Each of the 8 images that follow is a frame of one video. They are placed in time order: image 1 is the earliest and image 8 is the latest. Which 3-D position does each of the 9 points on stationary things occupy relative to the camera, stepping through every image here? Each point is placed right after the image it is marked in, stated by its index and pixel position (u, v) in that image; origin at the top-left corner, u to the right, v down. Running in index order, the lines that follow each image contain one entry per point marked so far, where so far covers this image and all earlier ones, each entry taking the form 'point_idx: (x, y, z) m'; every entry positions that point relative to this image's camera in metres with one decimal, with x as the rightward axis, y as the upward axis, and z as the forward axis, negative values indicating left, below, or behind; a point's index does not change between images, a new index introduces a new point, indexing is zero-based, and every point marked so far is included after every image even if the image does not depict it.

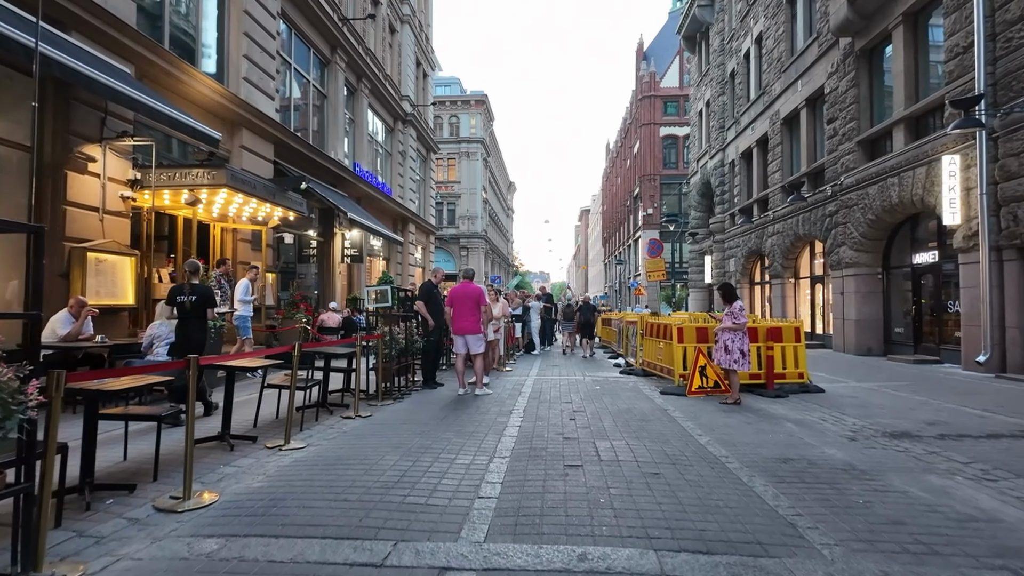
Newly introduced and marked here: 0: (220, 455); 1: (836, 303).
0: (-2.6, -1.5, +5.3) m
1: (+9.7, -0.5, +17.7) m
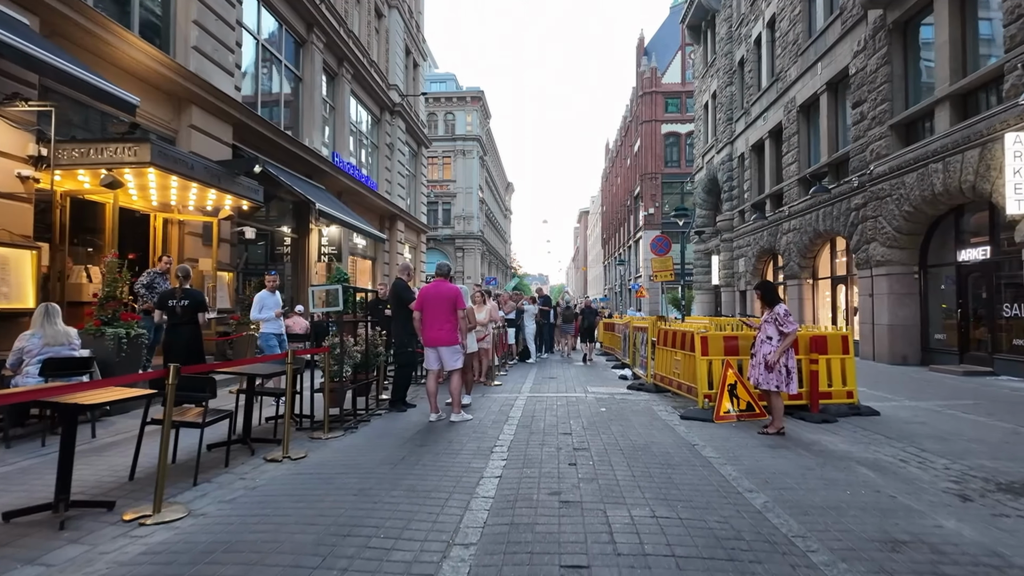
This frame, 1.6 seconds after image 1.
0: (-2.8, -1.5, +3.5) m
1: (+9.5, -0.6, +15.9) m
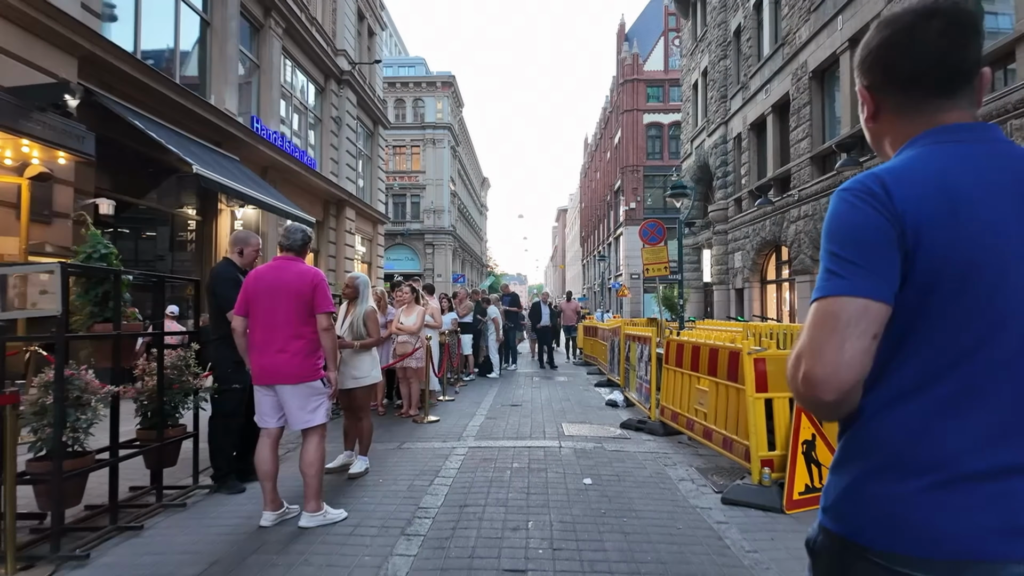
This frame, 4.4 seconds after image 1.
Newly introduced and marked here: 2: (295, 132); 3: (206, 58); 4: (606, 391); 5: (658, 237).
0: (-3.2, -1.4, 0.0) m
1: (+8.5, -0.5, +12.8) m
2: (-7.2, +5.2, +19.7) m
3: (-7.7, +5.8, +14.9) m
4: (+1.6, -1.8, +10.1) m
5: (+3.8, +1.3, +15.4) m
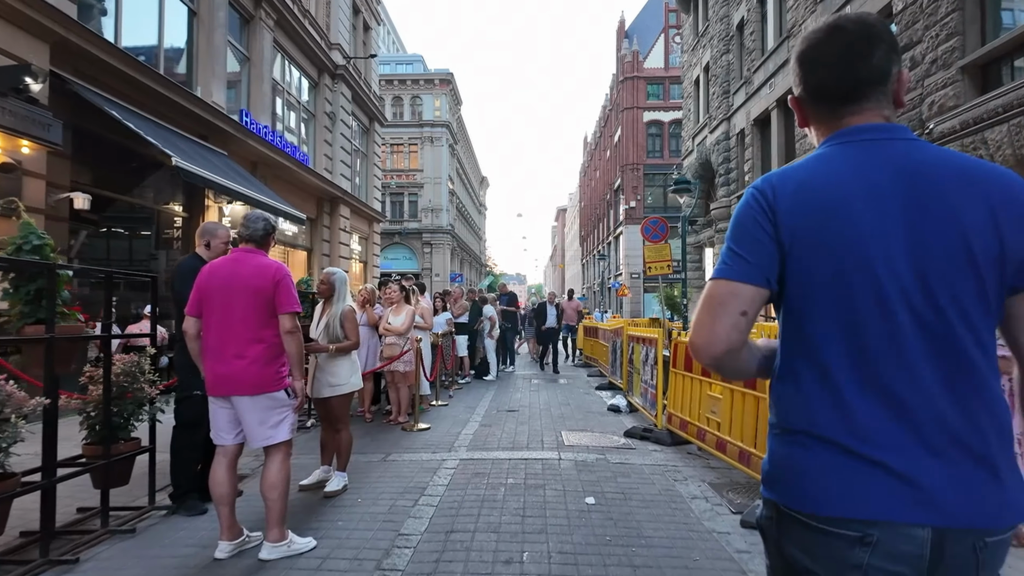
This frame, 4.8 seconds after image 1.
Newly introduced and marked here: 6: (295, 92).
0: (-3.3, -1.4, -0.5) m
1: (+8.5, -0.4, +12.4) m
2: (-7.3, +5.2, +19.2) m
3: (-7.8, +5.8, +14.4) m
4: (+1.6, -1.7, +9.6) m
5: (+3.7, +1.4, +14.9) m
6: (-7.3, +6.5, +19.8) m
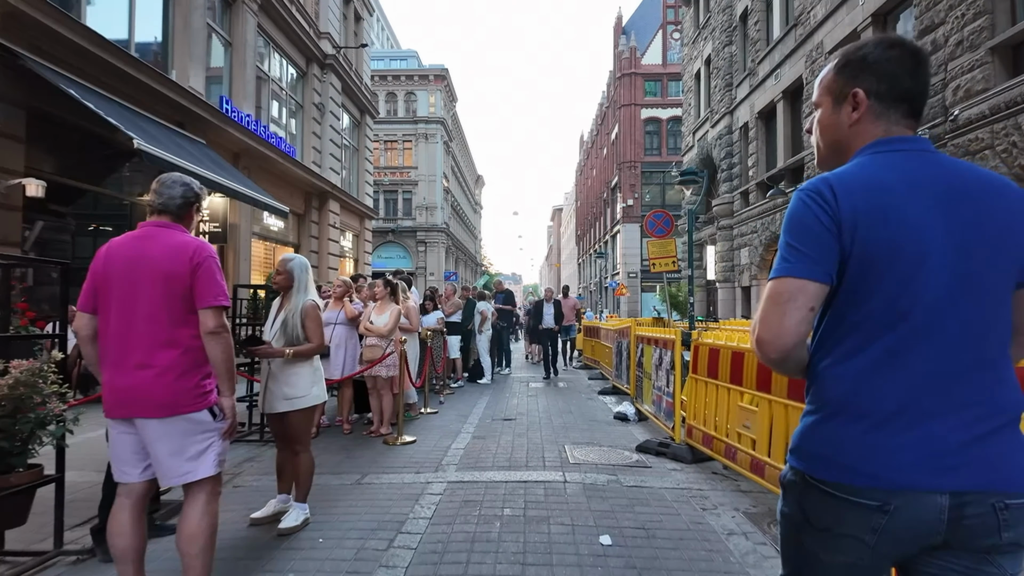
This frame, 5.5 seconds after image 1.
0: (-3.3, -1.3, -1.4) m
1: (+8.4, -0.4, +11.6) m
2: (-7.4, +5.3, +18.3) m
3: (-7.9, +5.9, +13.5) m
4: (+1.5, -1.7, +8.8) m
5: (+3.6, +1.4, +14.1) m
6: (-7.4, +6.6, +19.0) m
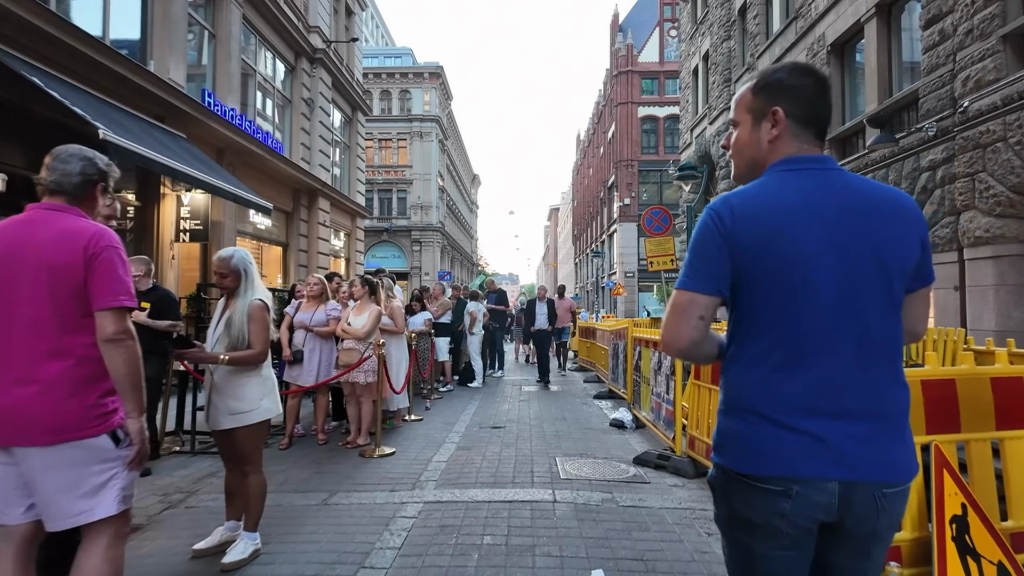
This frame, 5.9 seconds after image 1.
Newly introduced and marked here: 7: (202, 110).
0: (-3.4, -1.3, -1.9) m
1: (+8.3, -0.4, +11.2) m
2: (-7.6, +5.3, +17.8) m
3: (-8.0, +5.9, +13.0) m
4: (+1.4, -1.7, +8.4) m
5: (+3.5, +1.4, +13.7) m
6: (-7.6, +6.6, +18.5) m
7: (-7.2, +4.2, +13.8) m
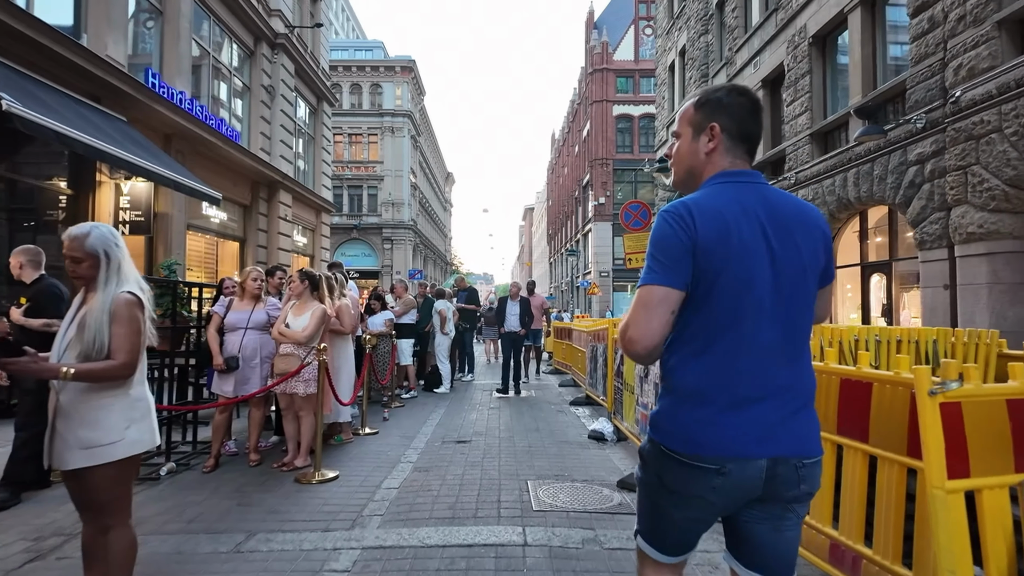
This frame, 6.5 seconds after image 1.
0: (-3.3, -1.2, -2.8) m
1: (+7.7, -0.3, +10.7) m
2: (-8.4, +5.3, +16.6) m
3: (-8.6, +5.9, +11.9) m
4: (+1.0, -1.6, +7.6) m
5: (+2.8, +1.5, +13.0) m
6: (-8.4, +6.7, +17.3) m
7: (-7.9, +4.2, +12.7) m
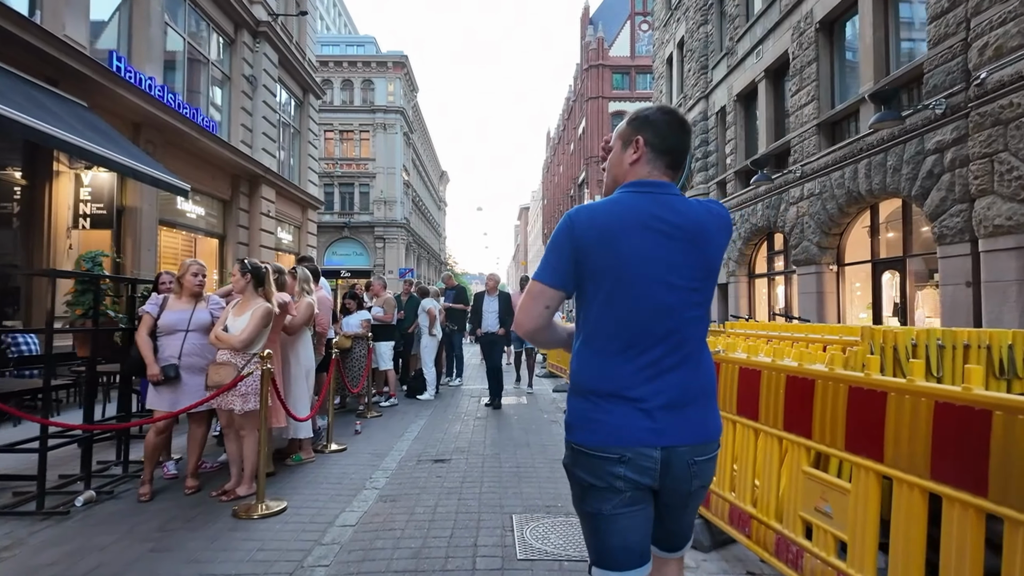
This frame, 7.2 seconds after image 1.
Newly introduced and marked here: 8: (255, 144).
0: (-3.4, -1.2, -3.6) m
1: (+7.6, -0.3, +10.0) m
2: (-8.6, +5.4, +15.8) m
3: (-8.8, +6.0, +11.0) m
4: (+0.8, -1.6, +6.8) m
5: (+2.7, +1.5, +12.2) m
6: (-8.6, +6.7, +16.5) m
7: (-8.0, +4.3, +11.9) m
8: (-8.3, +4.6, +19.1) m
